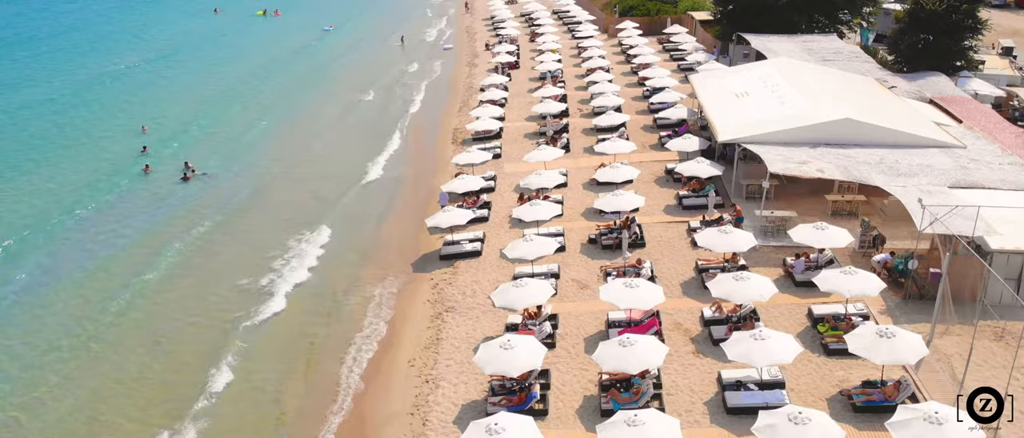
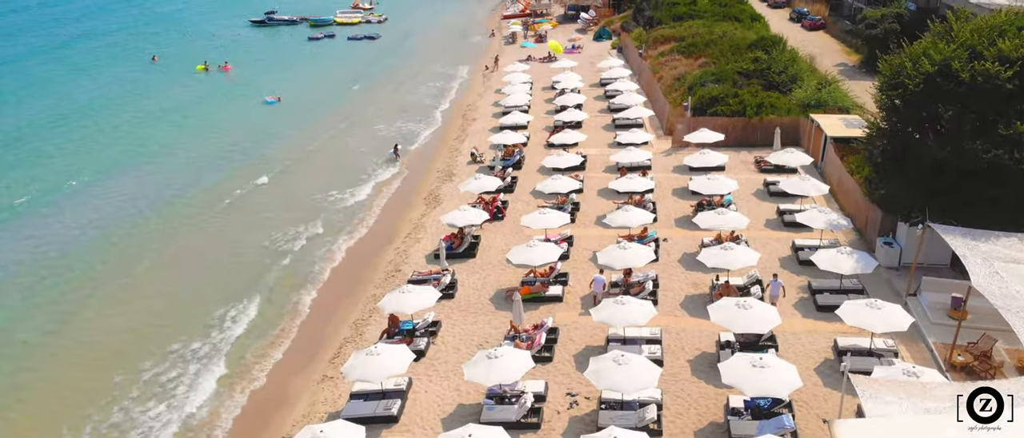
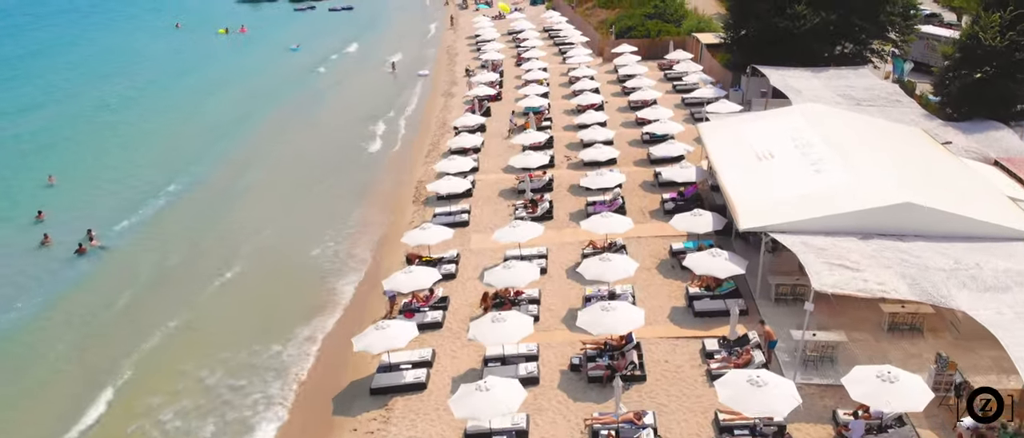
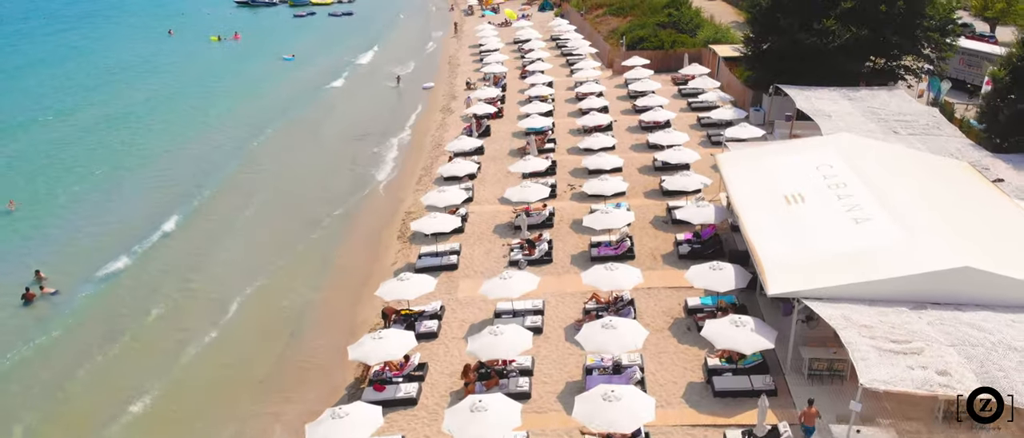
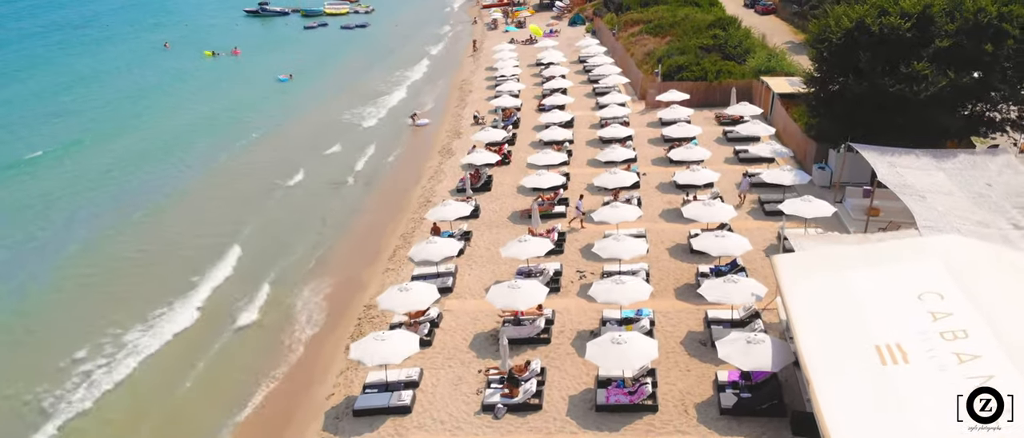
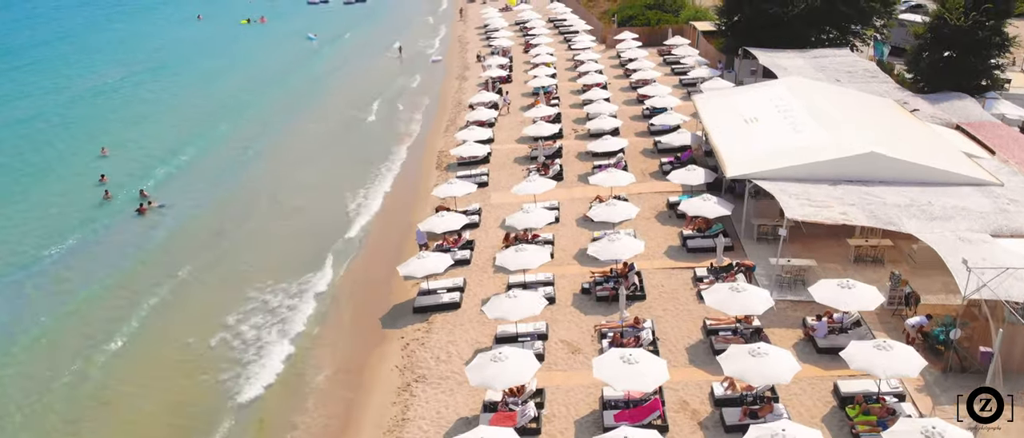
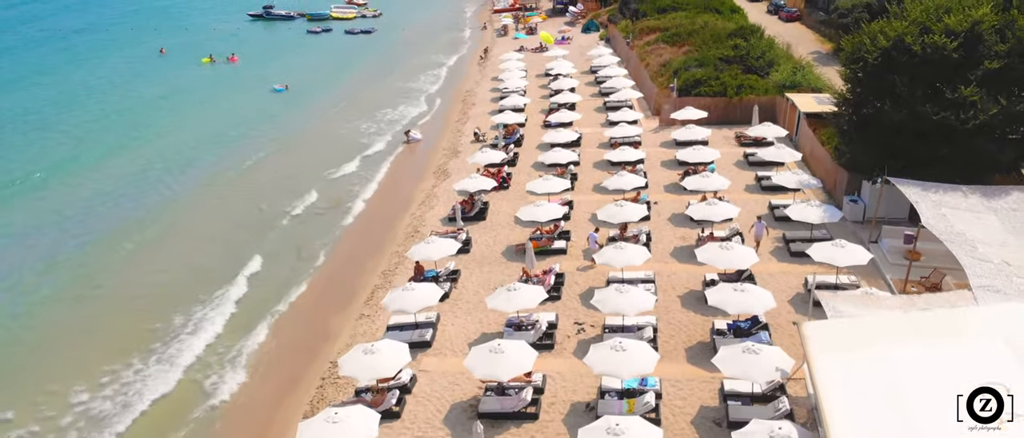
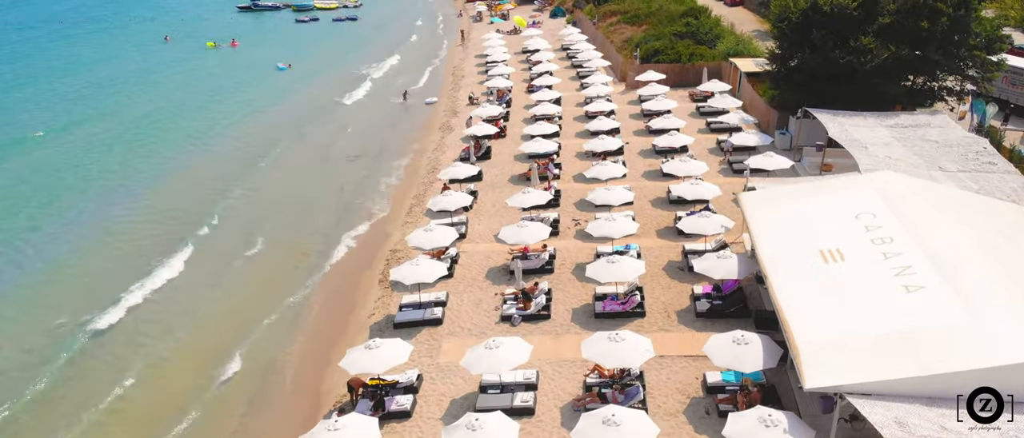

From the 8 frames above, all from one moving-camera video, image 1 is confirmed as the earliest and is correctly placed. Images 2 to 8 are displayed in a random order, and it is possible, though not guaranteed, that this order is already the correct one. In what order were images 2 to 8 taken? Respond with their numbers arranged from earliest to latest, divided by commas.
6, 3, 4, 8, 5, 7, 2
